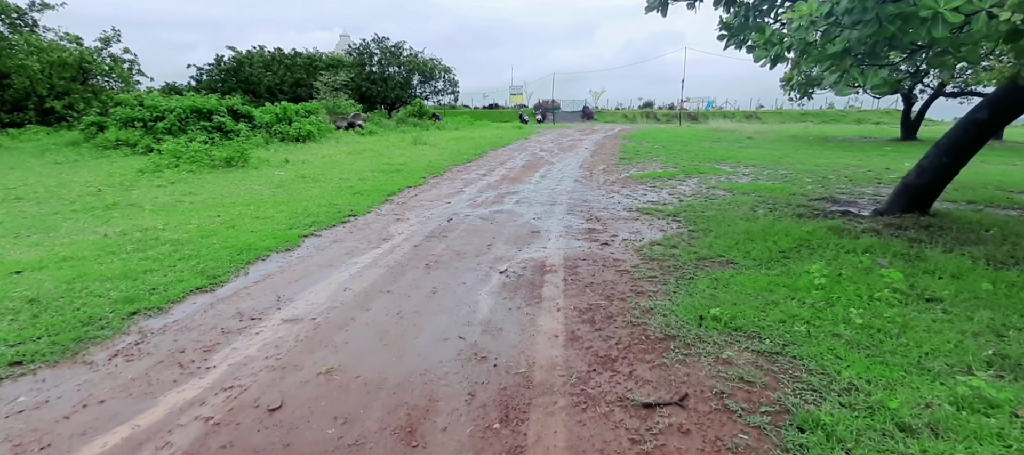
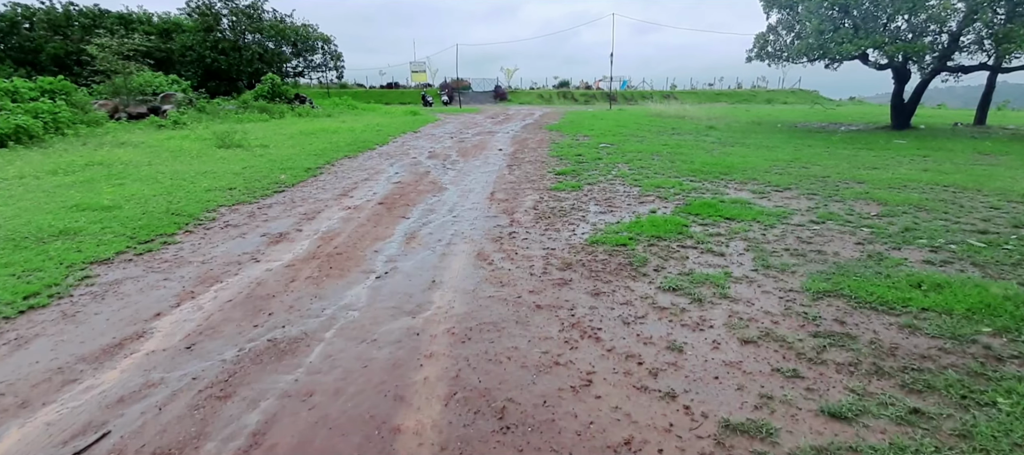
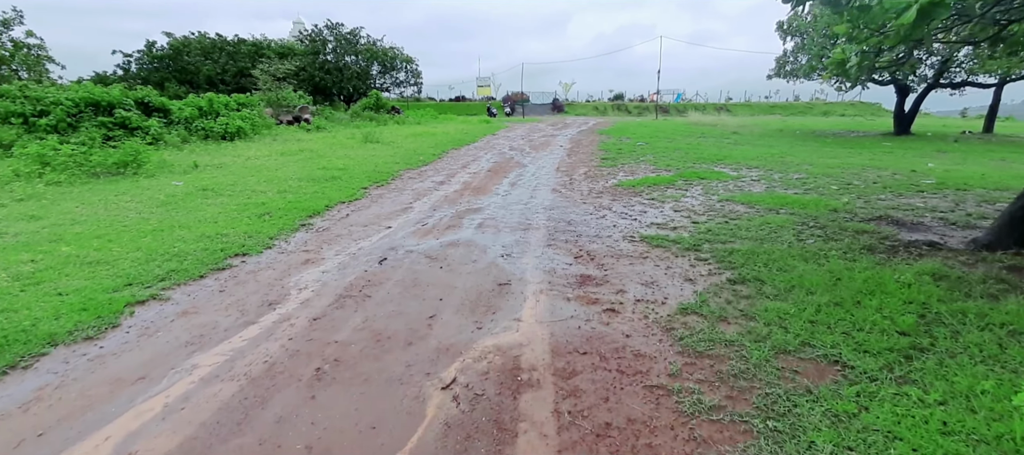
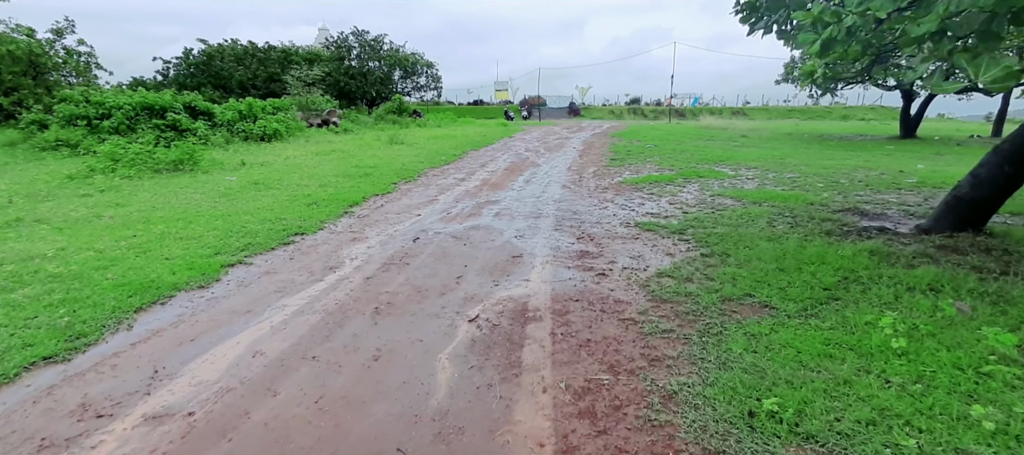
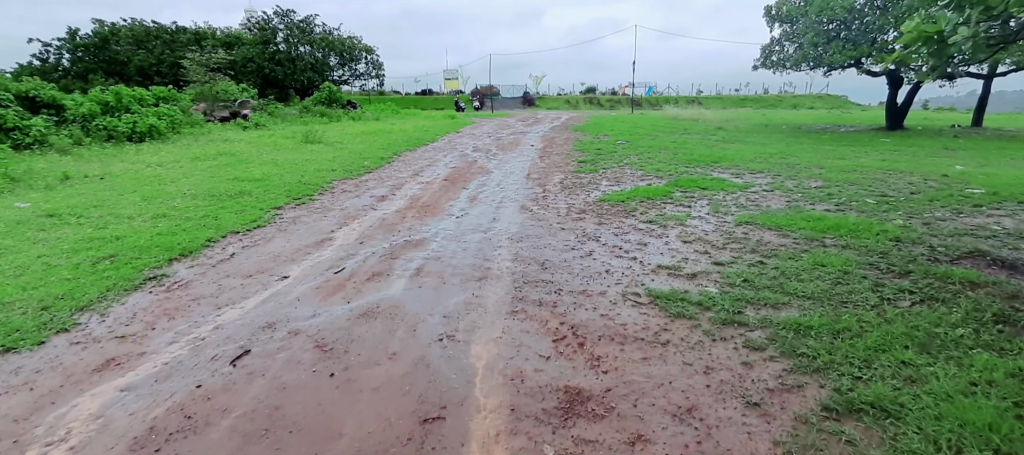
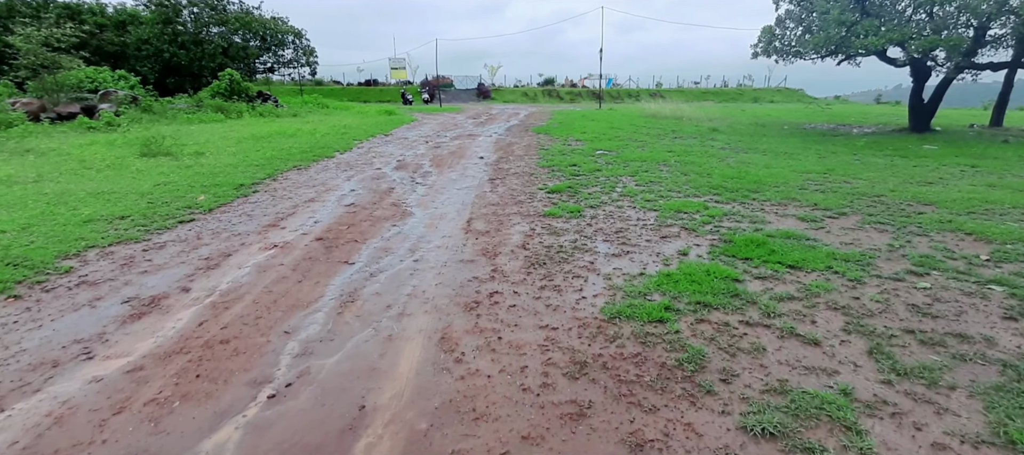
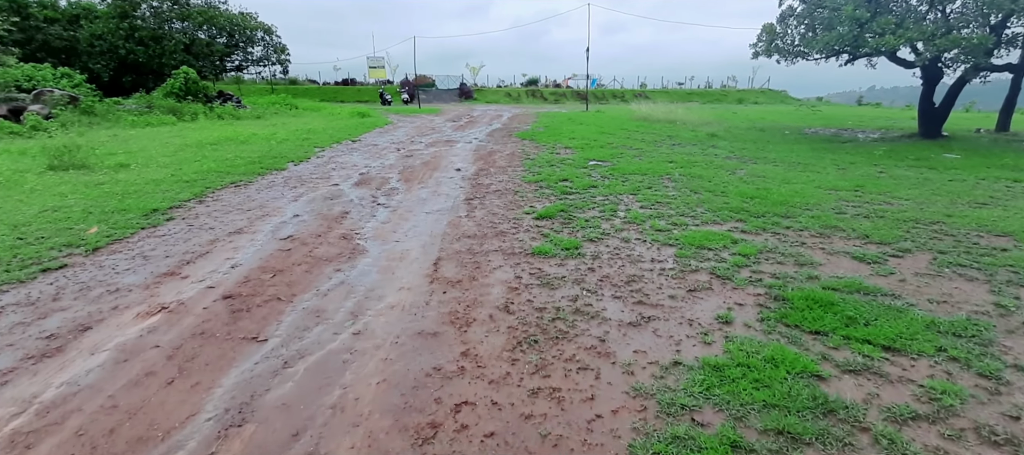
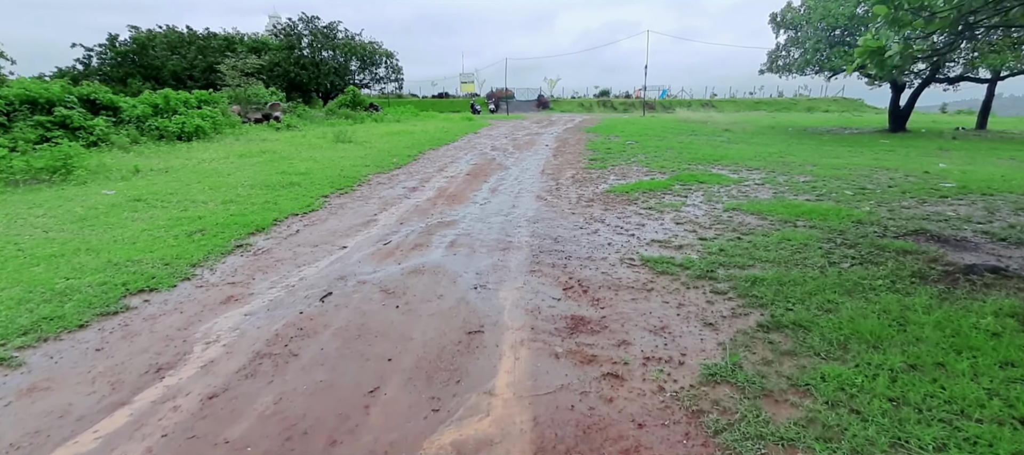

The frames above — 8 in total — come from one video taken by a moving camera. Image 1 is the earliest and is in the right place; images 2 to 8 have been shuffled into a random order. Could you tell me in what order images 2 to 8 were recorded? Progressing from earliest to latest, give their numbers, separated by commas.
4, 3, 8, 5, 2, 6, 7
